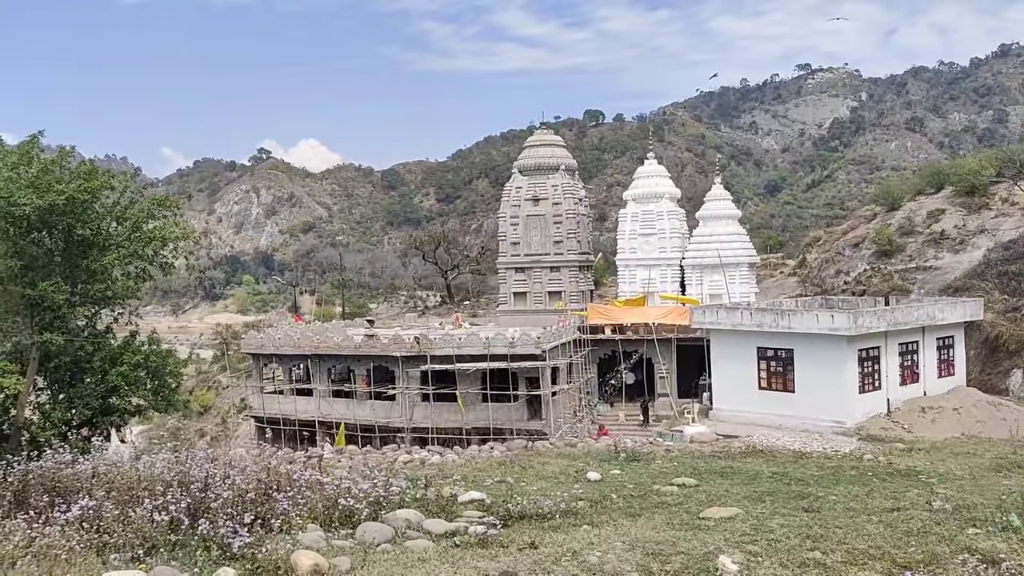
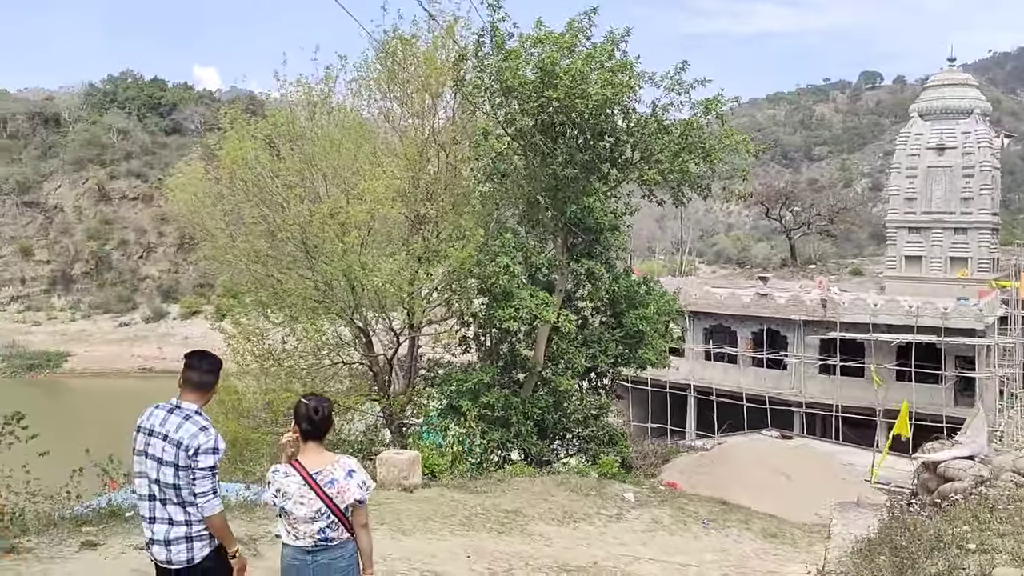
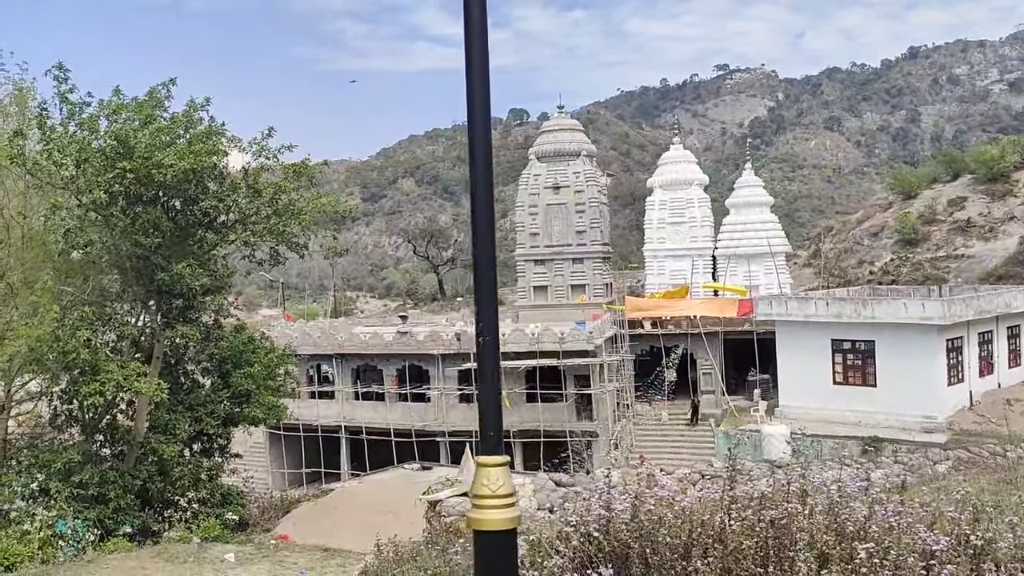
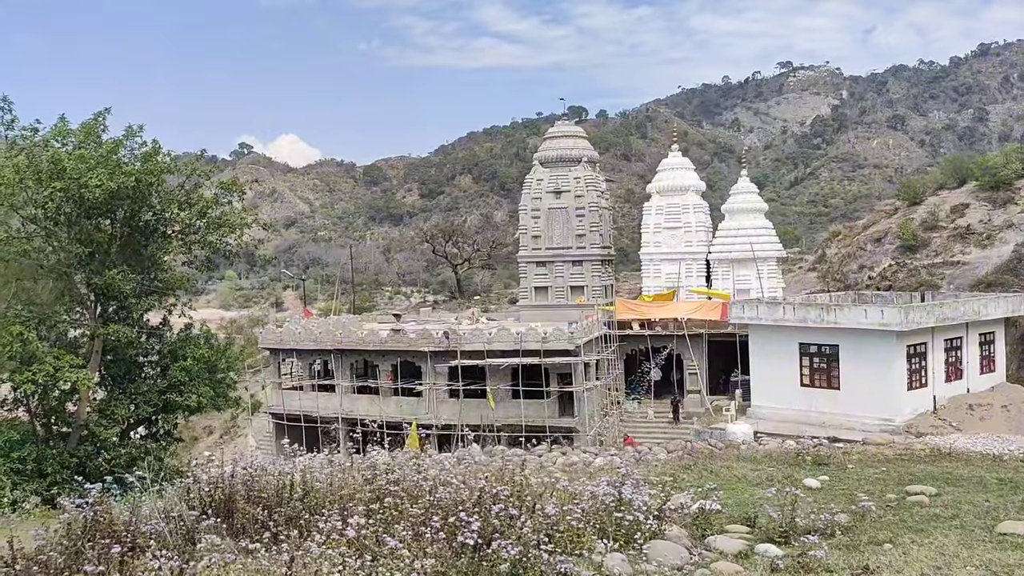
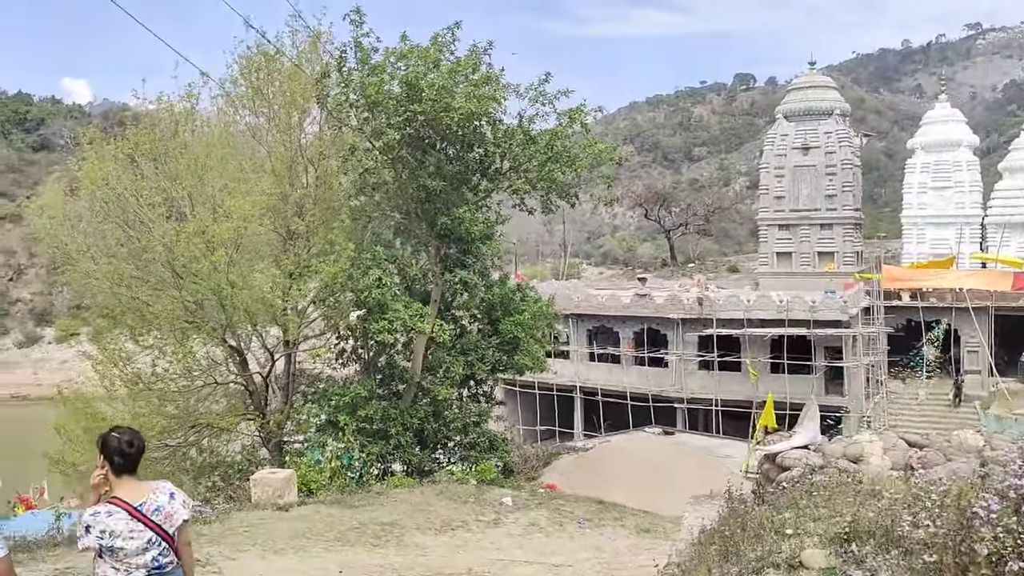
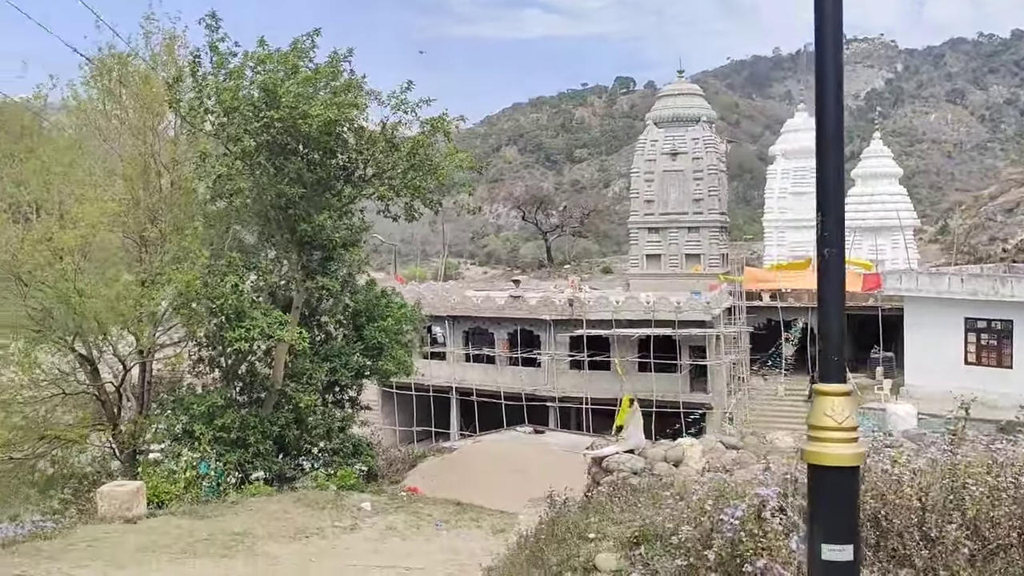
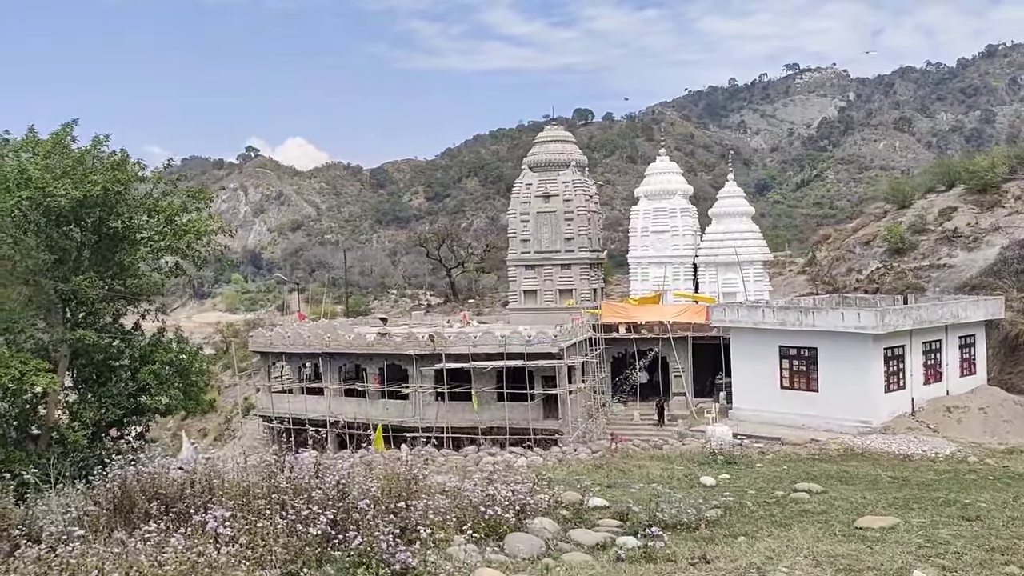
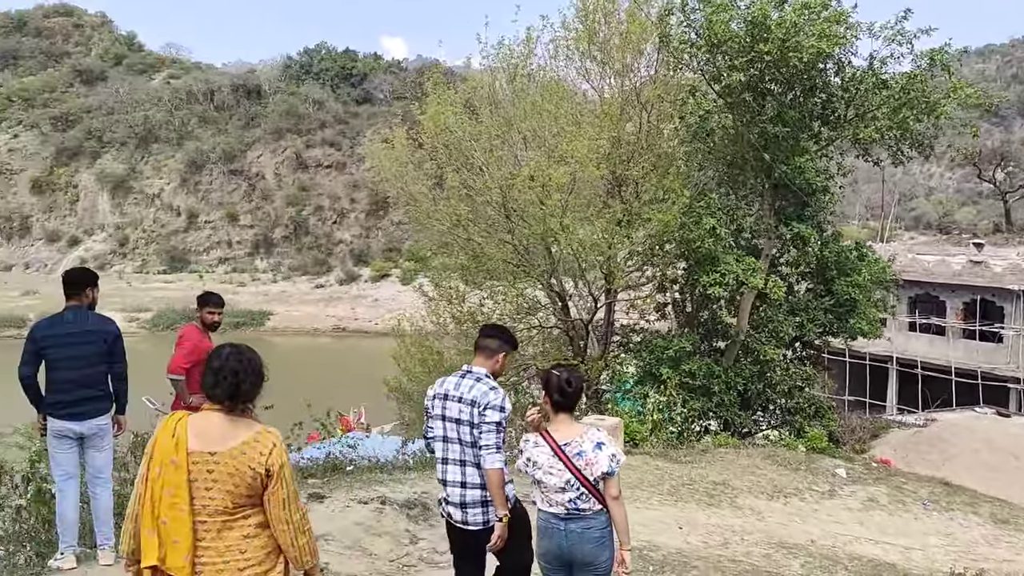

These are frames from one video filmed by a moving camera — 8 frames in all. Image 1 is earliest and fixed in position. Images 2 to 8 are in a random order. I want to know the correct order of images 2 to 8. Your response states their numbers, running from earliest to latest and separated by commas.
7, 4, 3, 6, 5, 2, 8
